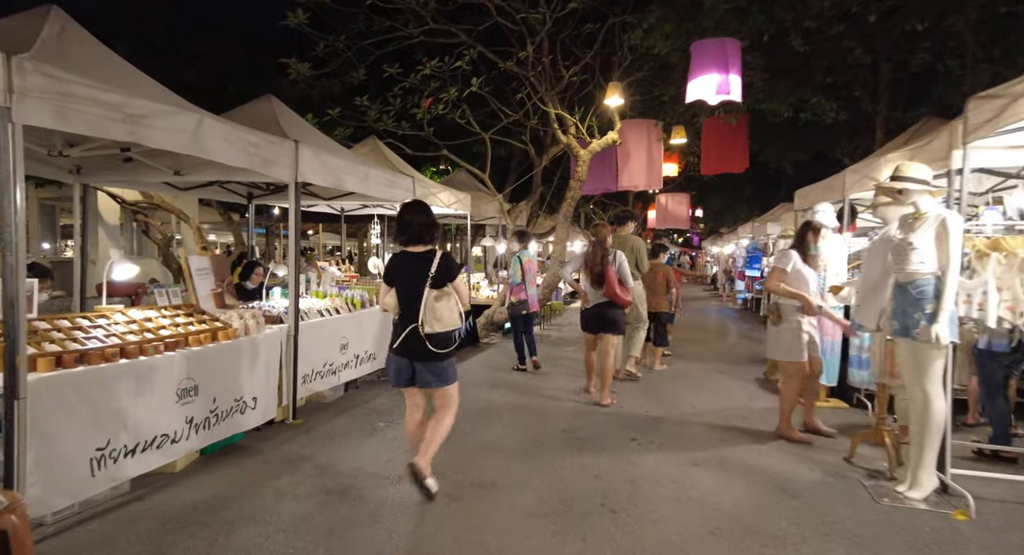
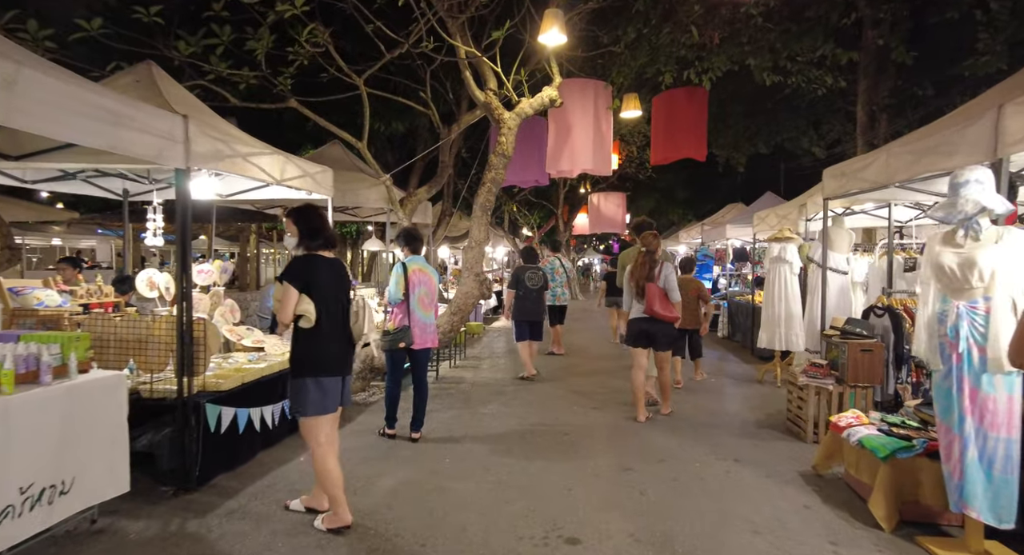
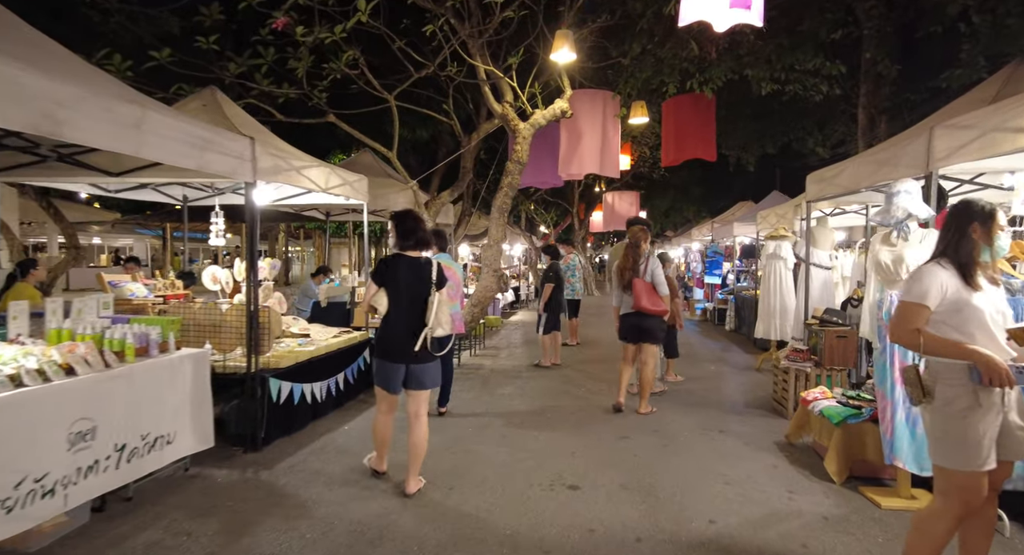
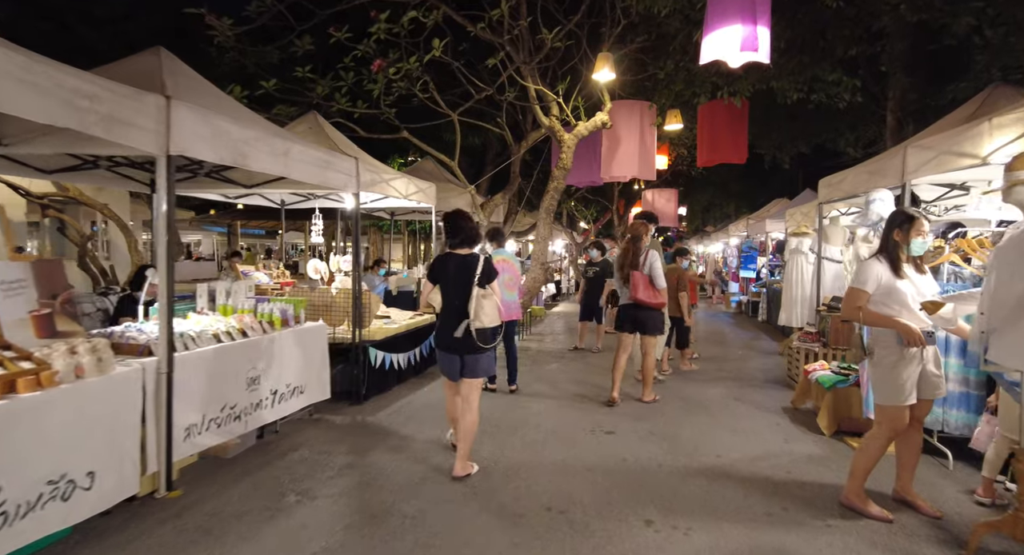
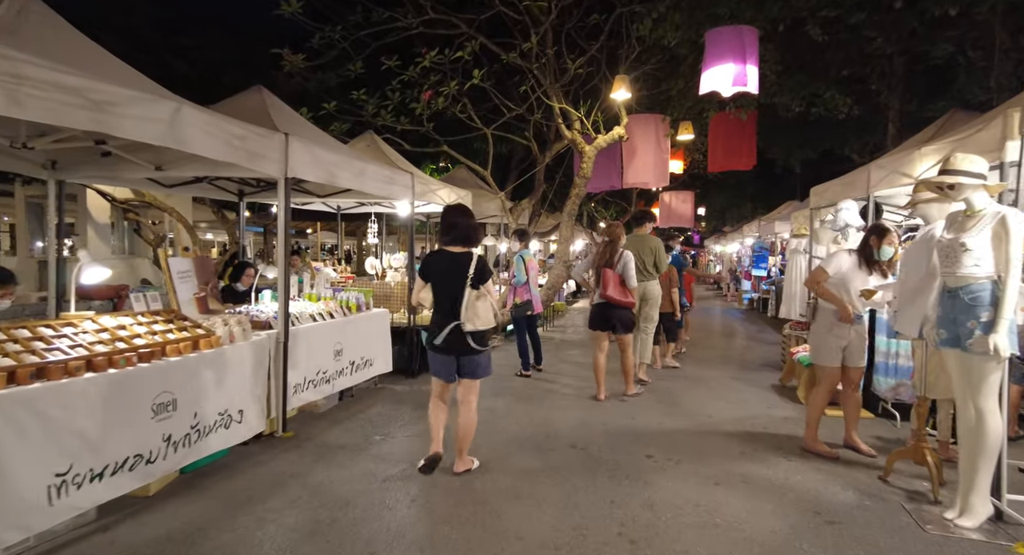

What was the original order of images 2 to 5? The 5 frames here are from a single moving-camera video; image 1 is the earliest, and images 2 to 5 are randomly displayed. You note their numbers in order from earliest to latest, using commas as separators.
5, 4, 3, 2
